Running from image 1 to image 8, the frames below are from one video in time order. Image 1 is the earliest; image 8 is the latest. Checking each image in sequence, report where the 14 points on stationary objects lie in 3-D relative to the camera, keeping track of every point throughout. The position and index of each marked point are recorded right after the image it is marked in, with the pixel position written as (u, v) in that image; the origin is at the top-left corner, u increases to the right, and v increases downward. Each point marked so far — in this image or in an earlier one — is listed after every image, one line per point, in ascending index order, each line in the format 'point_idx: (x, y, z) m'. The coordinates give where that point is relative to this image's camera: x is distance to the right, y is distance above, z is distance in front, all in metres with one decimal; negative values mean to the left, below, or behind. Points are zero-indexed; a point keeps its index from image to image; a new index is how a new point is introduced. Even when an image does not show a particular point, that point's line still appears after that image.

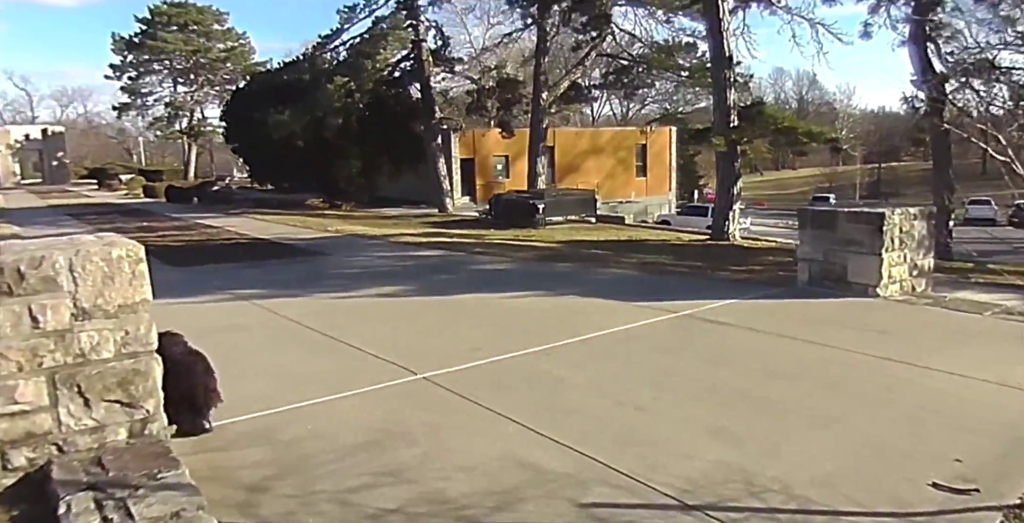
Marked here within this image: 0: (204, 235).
0: (-7.6, +0.6, +17.7) m
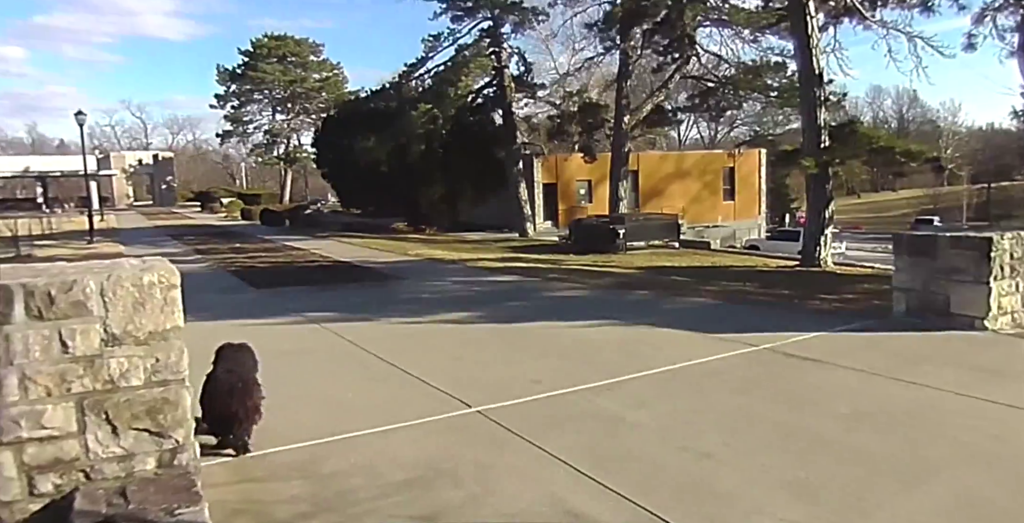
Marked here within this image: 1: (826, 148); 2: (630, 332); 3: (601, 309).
0: (-5.7, +0.1, +18.3) m
1: (+6.1, +2.2, +13.9) m
2: (+1.2, -0.7, +7.2) m
3: (+1.1, -0.6, +8.8) m
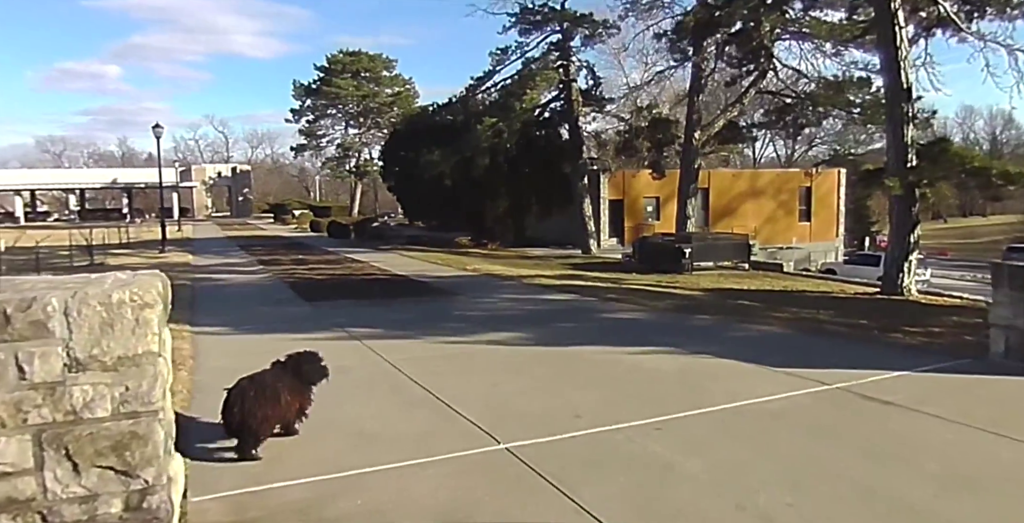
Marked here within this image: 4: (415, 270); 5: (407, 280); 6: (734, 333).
0: (-4.1, -0.2, +18.3) m
1: (+7.2, +1.7, +12.9) m
2: (+1.6, -0.9, +6.6) m
3: (+1.7, -0.8, +8.2) m
4: (-2.5, -0.2, +18.7) m
5: (-2.3, -0.4, +15.7) m
6: (+2.6, -0.8, +8.3) m
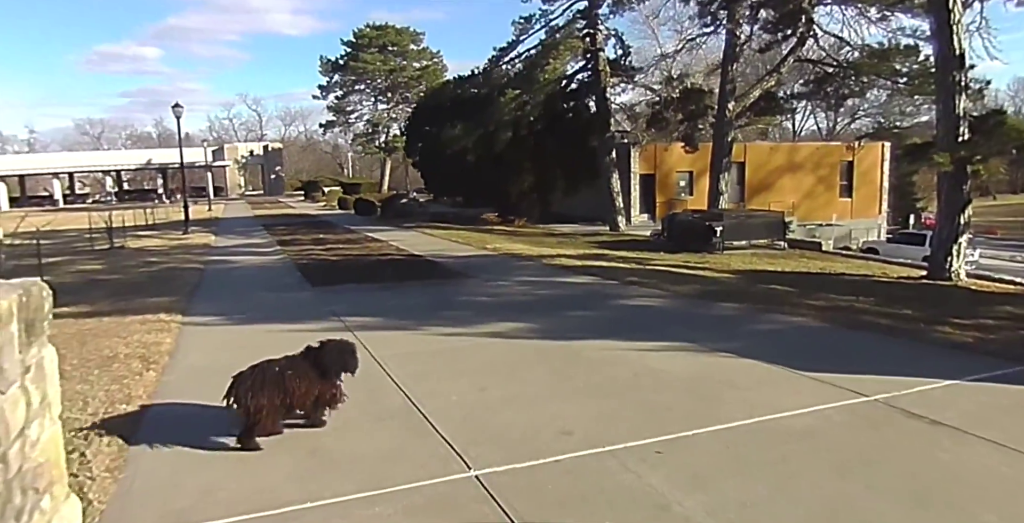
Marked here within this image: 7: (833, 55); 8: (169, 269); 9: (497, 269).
0: (-3.6, +0.3, +17.8) m
1: (+7.5, +2.0, +11.8) m
2: (+1.6, -0.8, +5.9) m
3: (+1.8, -0.7, +7.5) m
4: (-2.0, +0.3, +18.1) m
5: (-1.9, 0.0, +15.1) m
6: (+2.6, -0.7, +7.5) m
7: (+8.9, +5.8, +20.1) m
8: (-7.2, -0.1, +15.1) m
9: (-0.3, -0.1, +13.4) m
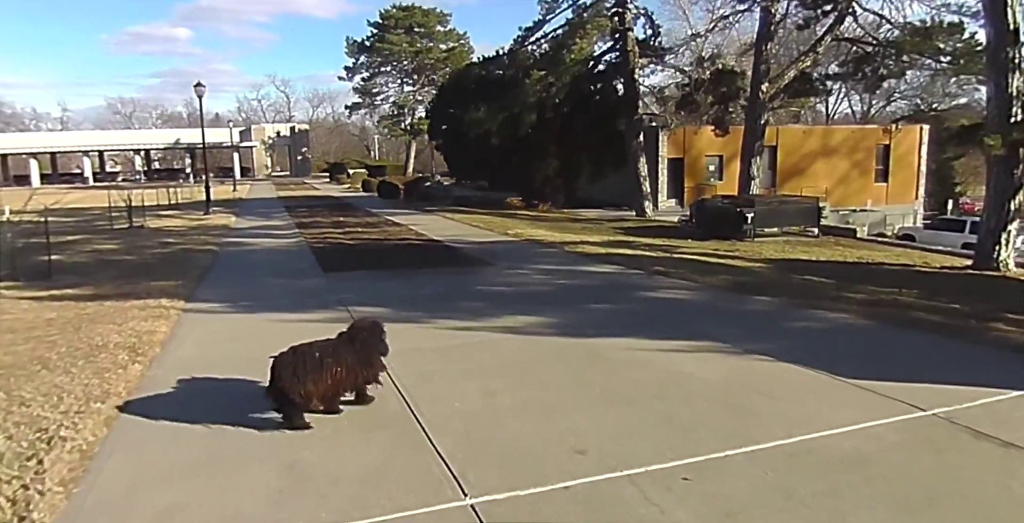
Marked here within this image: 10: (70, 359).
0: (-3.1, +0.7, +17.4) m
1: (+7.8, +2.1, +11.0) m
2: (+1.7, -0.8, +5.3) m
3: (+1.9, -0.6, +7.0) m
4: (-1.4, +0.7, +17.7) m
5: (-1.5, +0.3, +14.7) m
6: (+2.8, -0.6, +6.9) m
7: (+9.5, +6.1, +19.1) m
8: (-6.8, +0.2, +14.8) m
9: (+0.1, +0.1, +12.9) m
10: (-3.7, -0.8, +6.0) m
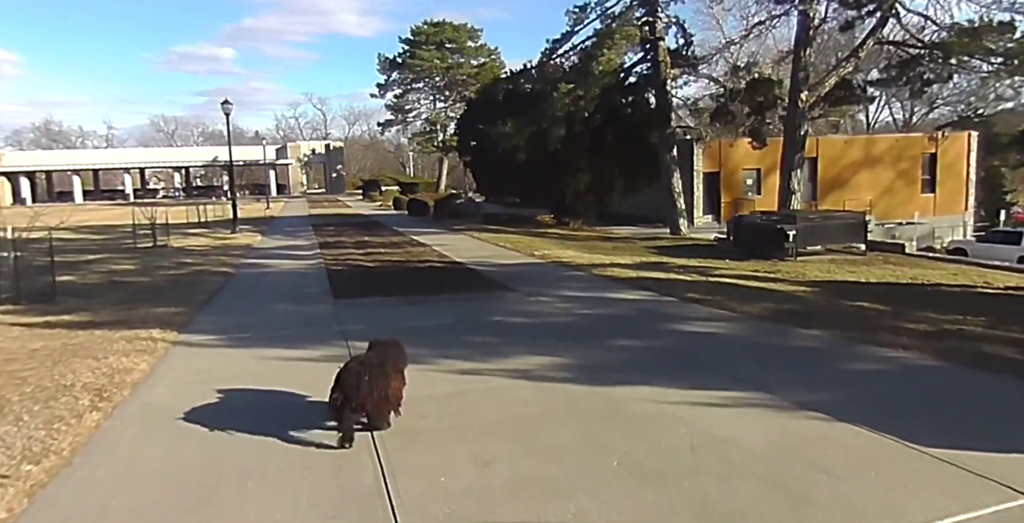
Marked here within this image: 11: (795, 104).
0: (-2.5, +0.2, +16.8) m
1: (+8.1, +1.8, +9.9) m
2: (+1.7, -1.0, +4.5) m
3: (+2.0, -0.9, +6.1) m
4: (-0.8, +0.2, +17.0) m
5: (-1.0, -0.1, +14.0) m
6: (+2.9, -0.8, +6.0) m
7: (+10.2, +5.6, +18.0) m
8: (-6.3, -0.3, +14.4) m
9: (+0.5, -0.3, +12.2) m
10: (-3.6, -1.1, +5.4) m
11: (+7.9, +4.3, +19.9) m
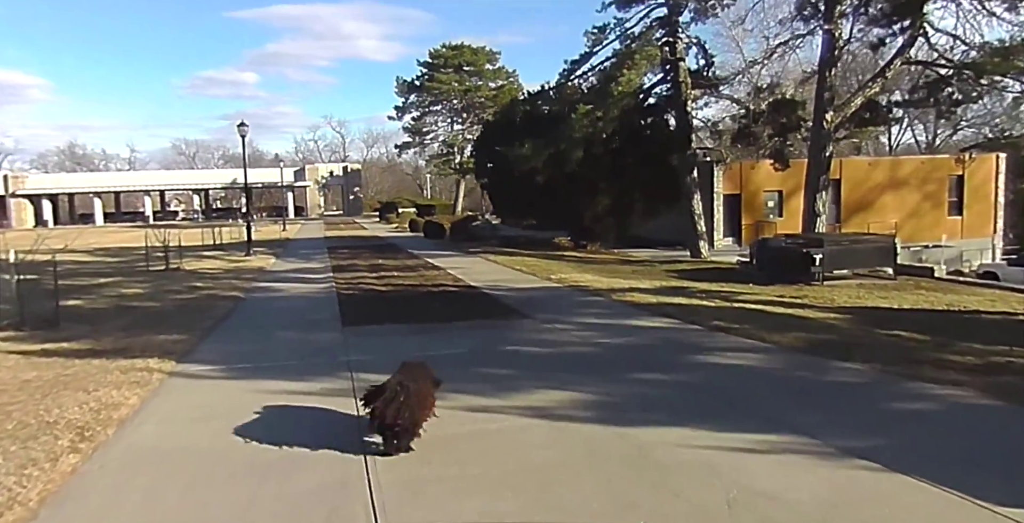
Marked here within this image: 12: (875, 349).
0: (-2.1, -0.4, +16.4) m
1: (+8.3, +1.4, +9.3) m
2: (+1.8, -1.2, +3.9) m
3: (+2.1, -1.1, +5.6) m
4: (-0.4, -0.4, +16.6) m
5: (-0.7, -0.6, +13.6) m
6: (+3.0, -1.1, +5.5) m
7: (+10.6, +5.0, +17.5) m
8: (-6.0, -0.7, +14.1) m
9: (+0.7, -0.7, +11.7) m
10: (-3.5, -1.3, +5.0) m
11: (+8.3, +3.7, +19.4) m
12: (+3.8, -0.9, +7.6) m
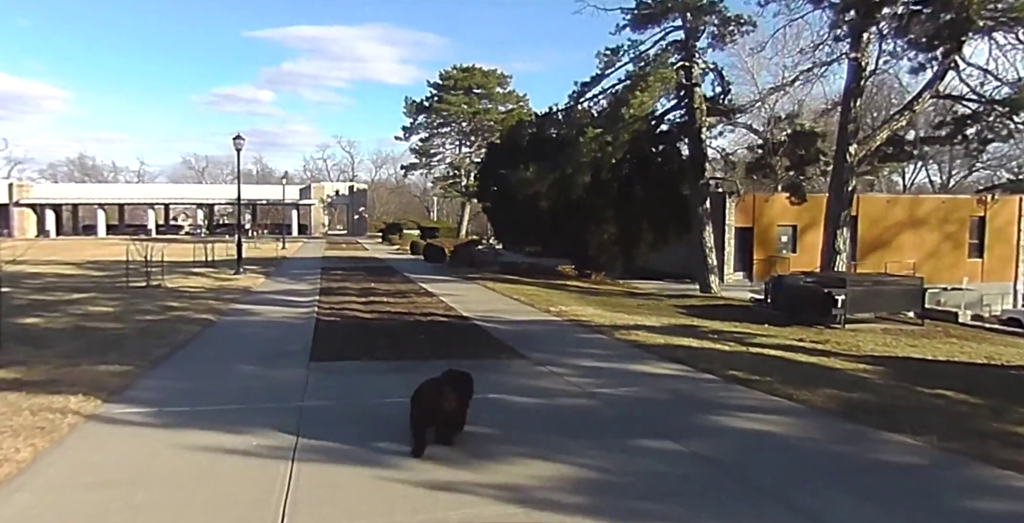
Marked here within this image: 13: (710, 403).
0: (-2.1, -0.9, +15.3) m
1: (+8.2, +0.8, +8.2) m
2: (+1.6, -1.4, +2.8) m
3: (+2.0, -1.4, +4.4) m
4: (-0.5, -1.0, +15.4) m
5: (-0.8, -1.1, +12.4) m
6: (+2.8, -1.4, +4.3) m
7: (+10.7, +4.0, +16.5) m
8: (-6.1, -1.0, +13.0) m
9: (+0.6, -1.2, +10.6) m
10: (-3.7, -1.4, +3.9) m
11: (+8.4, +2.6, +18.4) m
12: (+3.7, -1.4, +6.4) m
13: (+1.9, -1.3, +6.8) m
